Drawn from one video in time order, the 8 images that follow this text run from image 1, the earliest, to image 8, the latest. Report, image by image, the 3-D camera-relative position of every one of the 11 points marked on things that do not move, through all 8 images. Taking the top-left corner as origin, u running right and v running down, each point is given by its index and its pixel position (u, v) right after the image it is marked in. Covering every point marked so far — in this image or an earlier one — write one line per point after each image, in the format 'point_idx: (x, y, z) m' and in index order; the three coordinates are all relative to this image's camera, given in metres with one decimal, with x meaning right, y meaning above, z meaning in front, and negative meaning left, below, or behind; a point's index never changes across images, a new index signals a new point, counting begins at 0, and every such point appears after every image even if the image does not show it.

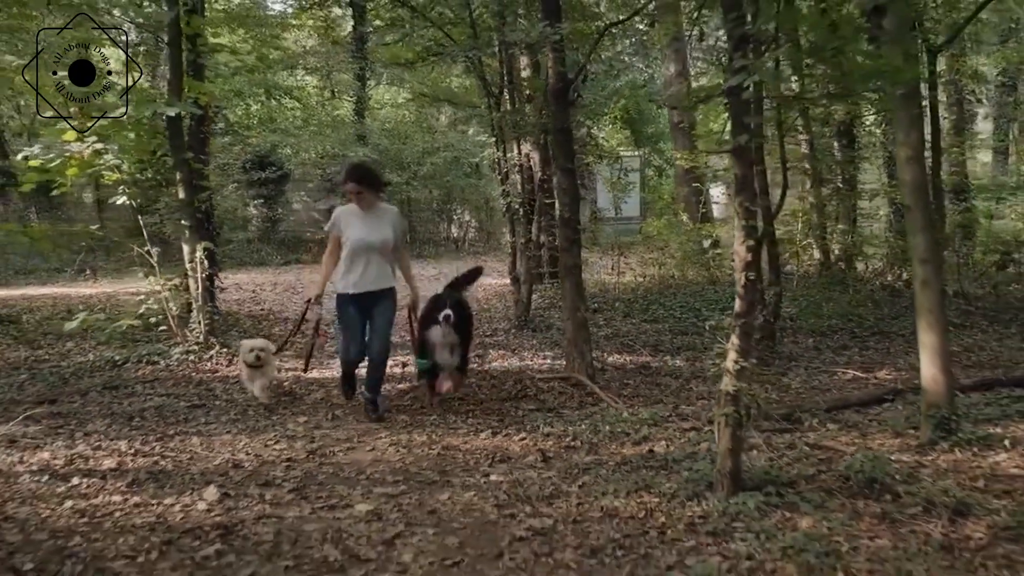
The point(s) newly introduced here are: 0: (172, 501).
0: (-1.4, -0.9, +4.8) m
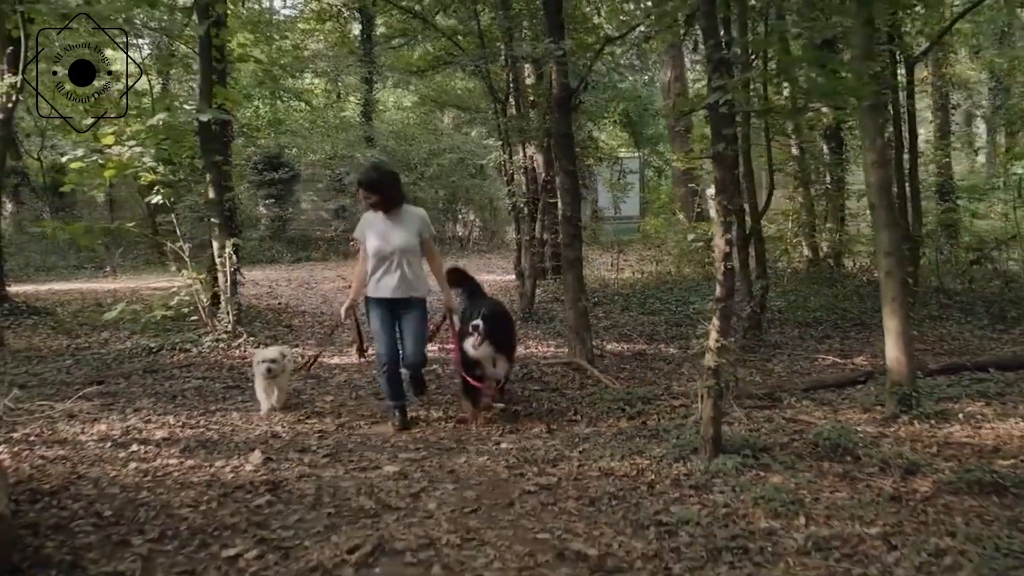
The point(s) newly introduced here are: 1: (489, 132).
0: (-1.3, -0.8, +5.5) m
1: (-0.3, +2.1, +15.8) m
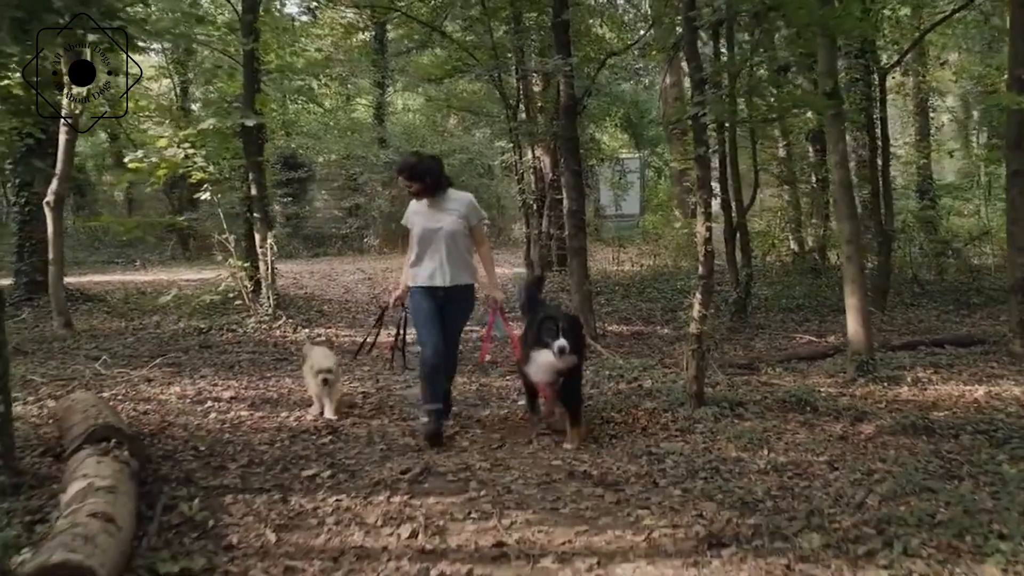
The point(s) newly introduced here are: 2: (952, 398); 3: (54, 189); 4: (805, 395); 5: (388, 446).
0: (-1.2, -0.7, +6.5) m
1: (-0.2, +2.2, +16.9) m
2: (+2.5, -0.6, +6.7) m
3: (-3.7, +0.8, +9.6) m
4: (+1.6, -0.6, +6.5) m
5: (-0.6, -0.8, +5.7) m
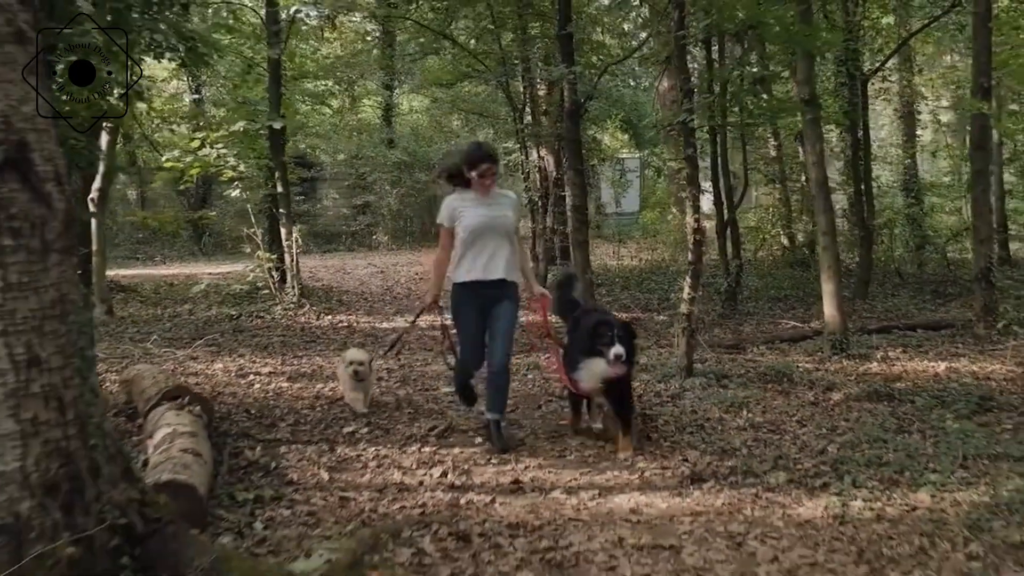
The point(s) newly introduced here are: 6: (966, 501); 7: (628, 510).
0: (-1.2, -0.6, +7.3) m
1: (-0.1, +2.3, +17.7) m
2: (+2.5, -0.5, +7.5) m
3: (-3.6, +0.9, +10.4) m
4: (+1.6, -0.5, +7.3) m
5: (-0.5, -0.7, +6.5) m
6: (+1.7, -0.8, +4.4) m
7: (+0.4, -0.8, +4.5) m
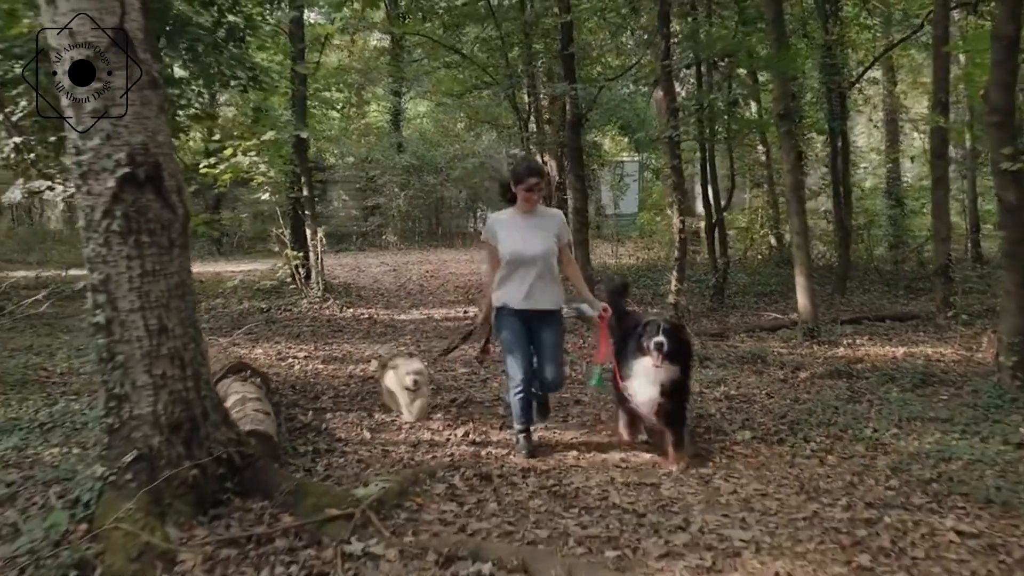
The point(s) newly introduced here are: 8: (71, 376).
0: (-1.1, -0.6, +8.3) m
1: (-0.1, +2.3, +18.7) m
2: (+2.6, -0.5, +8.5) m
3: (-3.6, +0.9, +11.4) m
4: (+1.7, -0.4, +8.3) m
5: (-0.5, -0.6, +7.5) m
6: (+1.7, -0.7, +5.4) m
7: (+0.5, -0.8, +5.5) m
8: (-2.8, -0.6, +7.7) m
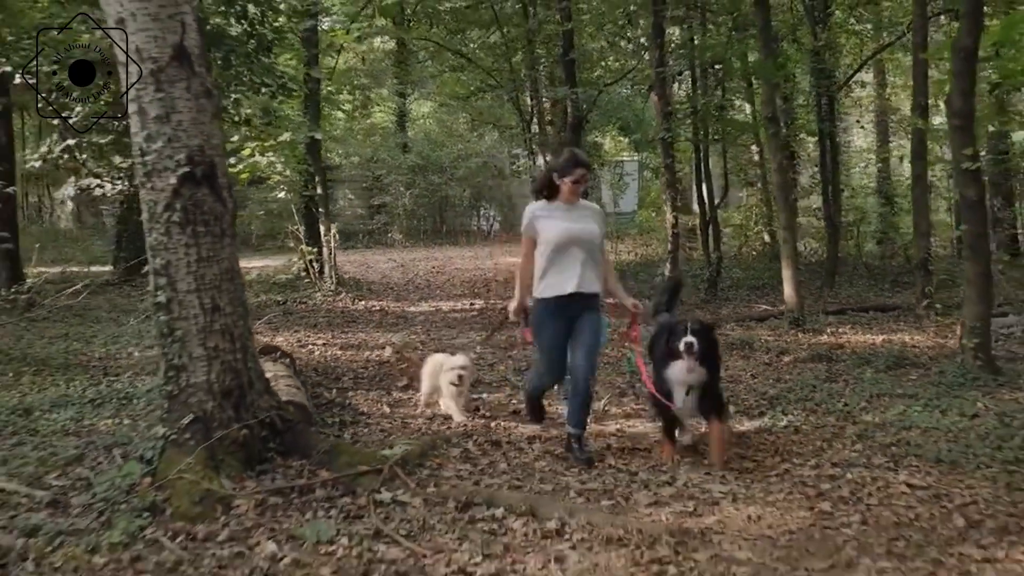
0: (-1.1, -0.5, +9.0) m
1: (0.0, +2.4, +19.3) m
2: (+2.6, -0.4, +9.1) m
3: (-3.5, +1.0, +12.1) m
4: (+1.7, -0.4, +8.9) m
5: (-0.4, -0.6, +8.1) m
6: (+1.7, -0.7, +6.0) m
7: (+0.5, -0.7, +6.2) m
8: (-2.8, -0.5, +8.3) m
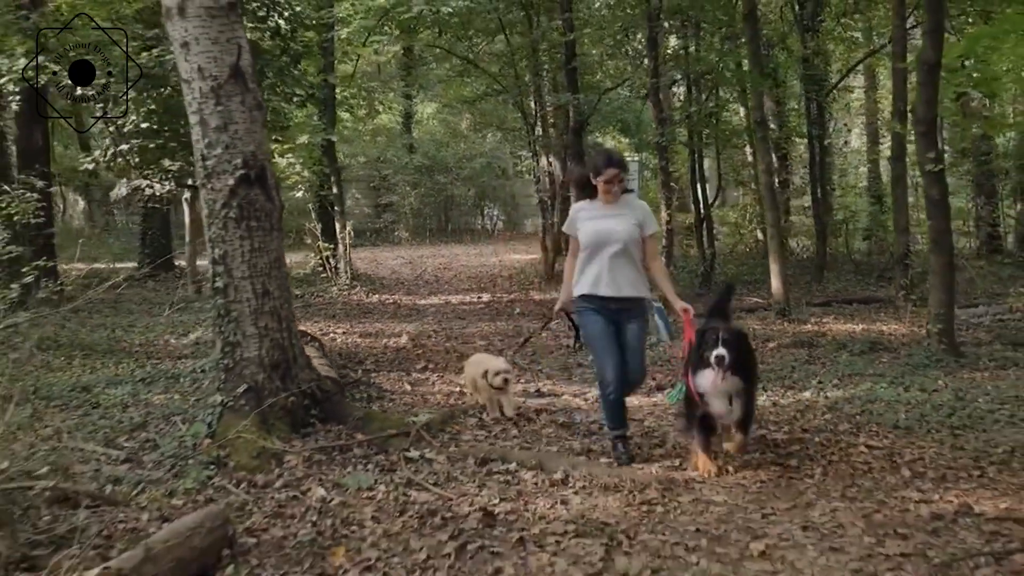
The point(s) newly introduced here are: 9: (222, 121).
0: (-1.0, -0.4, +9.7) m
1: (0.0, +2.4, +20.0) m
2: (+2.7, -0.3, +9.8) m
3: (-3.5, +1.1, +12.8) m
4: (+1.8, -0.3, +9.6) m
5: (-0.4, -0.5, +8.9) m
6: (+1.8, -0.6, +6.7) m
7: (+0.6, -0.7, +6.9) m
8: (-2.8, -0.4, +9.0) m
9: (-1.3, +0.8, +5.4) m
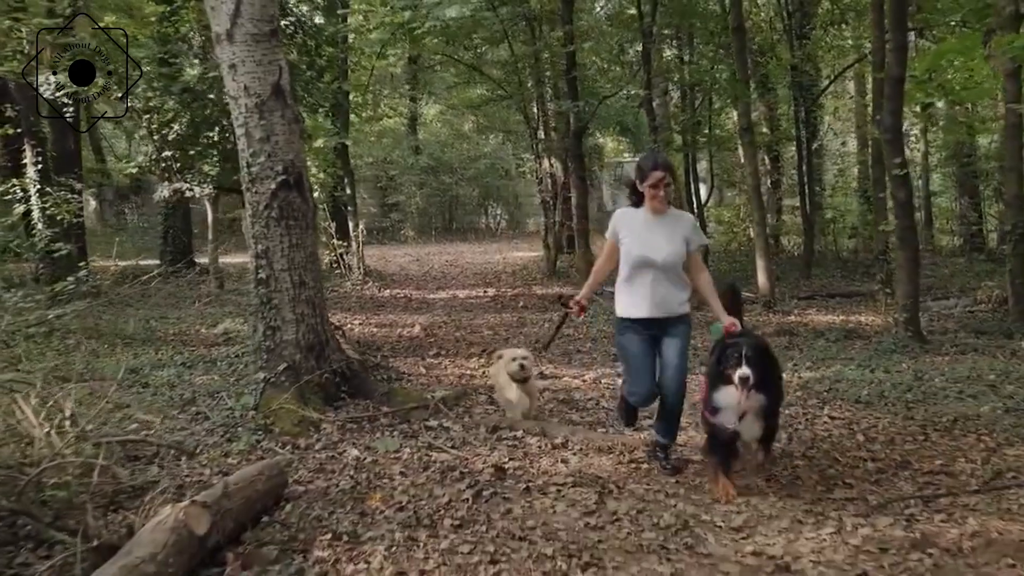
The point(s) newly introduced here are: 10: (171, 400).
0: (-1.0, -0.4, +10.5) m
1: (+0.1, +2.5, +20.8) m
2: (+2.7, -0.3, +10.6) m
3: (-3.4, +1.1, +13.6) m
4: (+1.8, -0.3, +10.4) m
5: (-0.3, -0.4, +9.6) m
6: (+1.8, -0.6, +7.5) m
7: (+0.6, -0.6, +7.7) m
8: (-2.7, -0.4, +9.8) m
9: (-1.3, +0.8, +6.2) m
10: (-1.9, -0.6, +6.8) m
